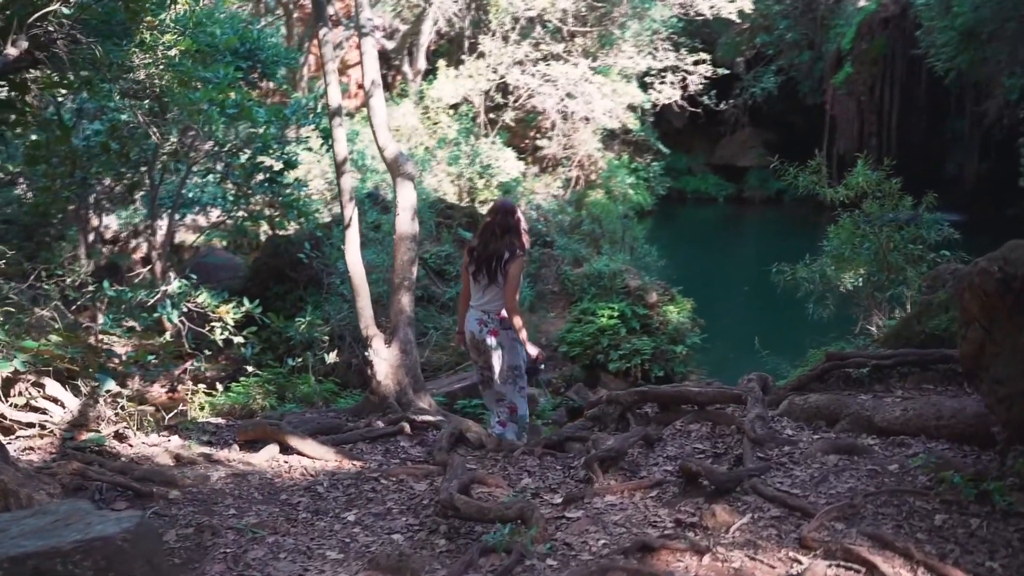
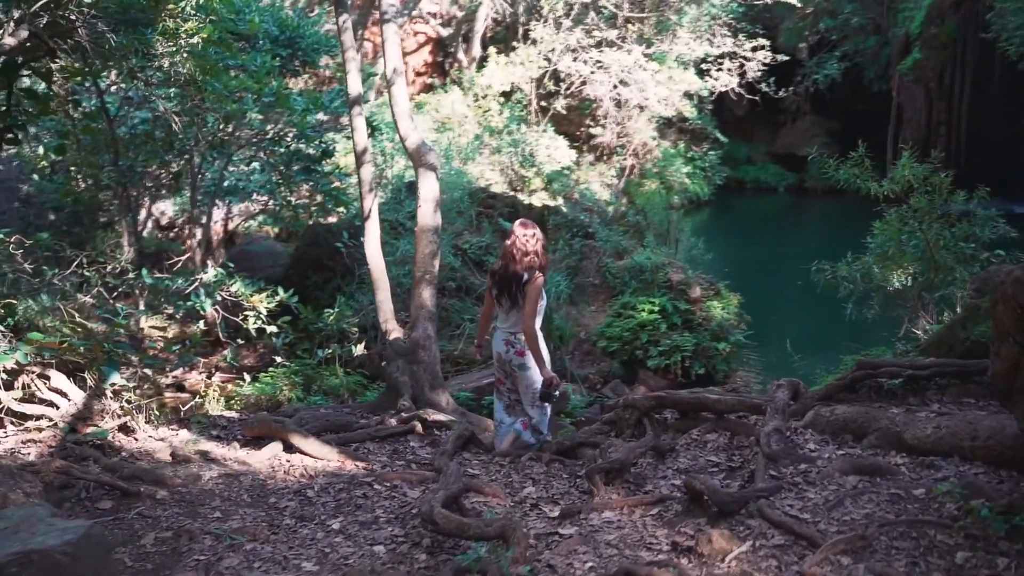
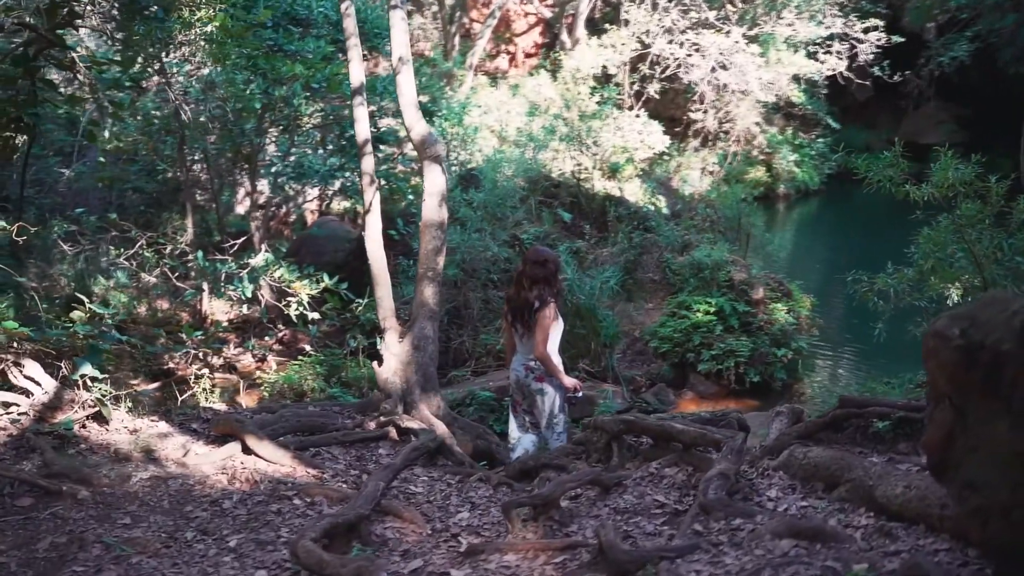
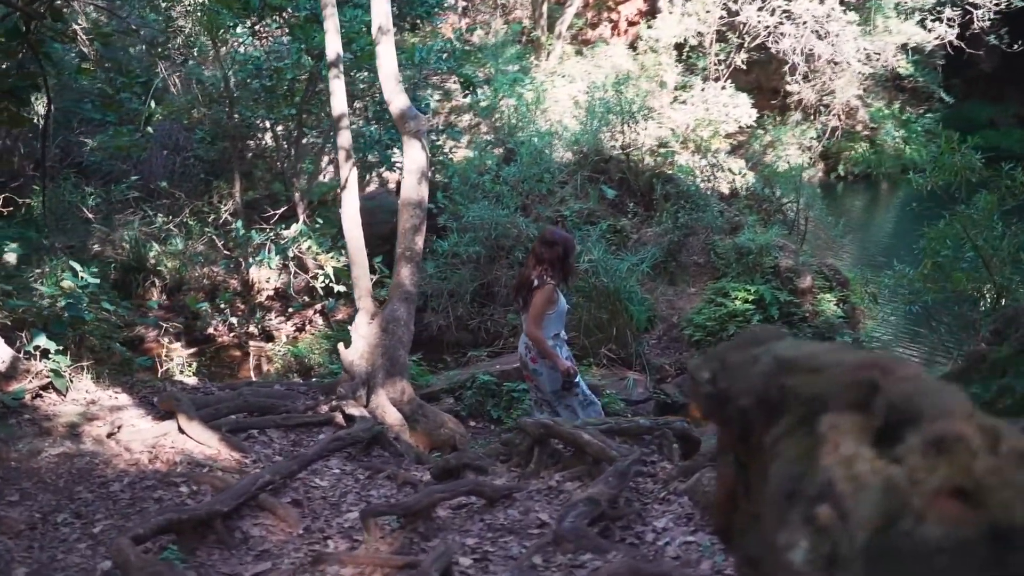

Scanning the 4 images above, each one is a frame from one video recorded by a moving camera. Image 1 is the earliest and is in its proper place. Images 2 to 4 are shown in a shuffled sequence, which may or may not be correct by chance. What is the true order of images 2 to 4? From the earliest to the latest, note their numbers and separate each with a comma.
2, 3, 4
